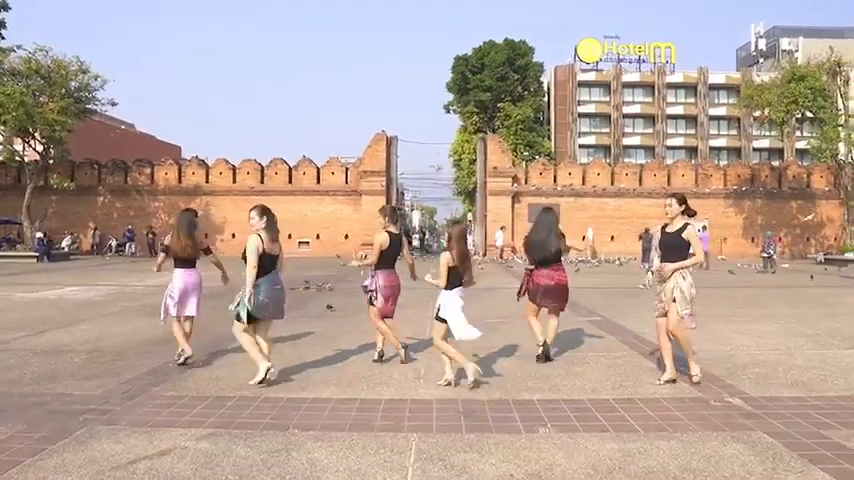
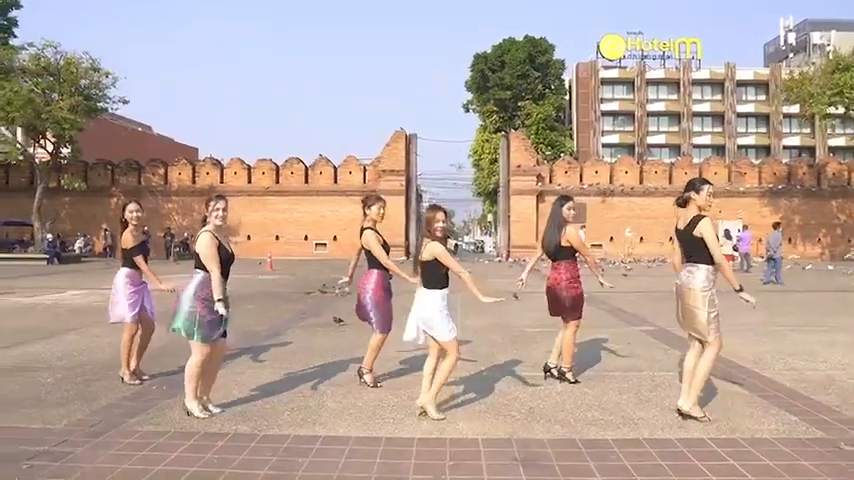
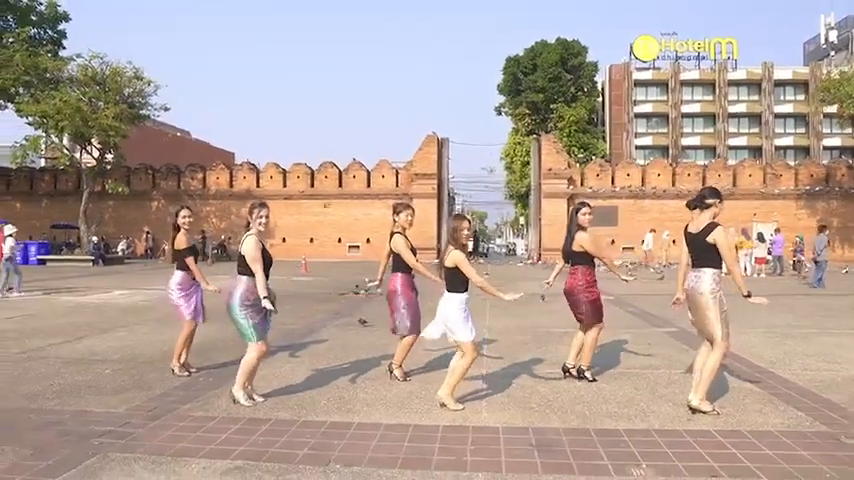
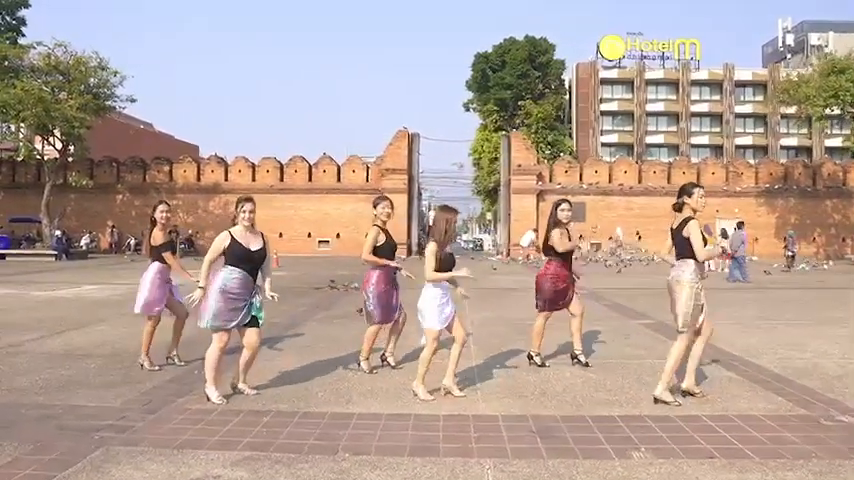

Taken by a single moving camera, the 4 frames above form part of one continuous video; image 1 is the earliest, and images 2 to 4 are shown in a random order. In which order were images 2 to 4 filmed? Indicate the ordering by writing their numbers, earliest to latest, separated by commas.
4, 2, 3
